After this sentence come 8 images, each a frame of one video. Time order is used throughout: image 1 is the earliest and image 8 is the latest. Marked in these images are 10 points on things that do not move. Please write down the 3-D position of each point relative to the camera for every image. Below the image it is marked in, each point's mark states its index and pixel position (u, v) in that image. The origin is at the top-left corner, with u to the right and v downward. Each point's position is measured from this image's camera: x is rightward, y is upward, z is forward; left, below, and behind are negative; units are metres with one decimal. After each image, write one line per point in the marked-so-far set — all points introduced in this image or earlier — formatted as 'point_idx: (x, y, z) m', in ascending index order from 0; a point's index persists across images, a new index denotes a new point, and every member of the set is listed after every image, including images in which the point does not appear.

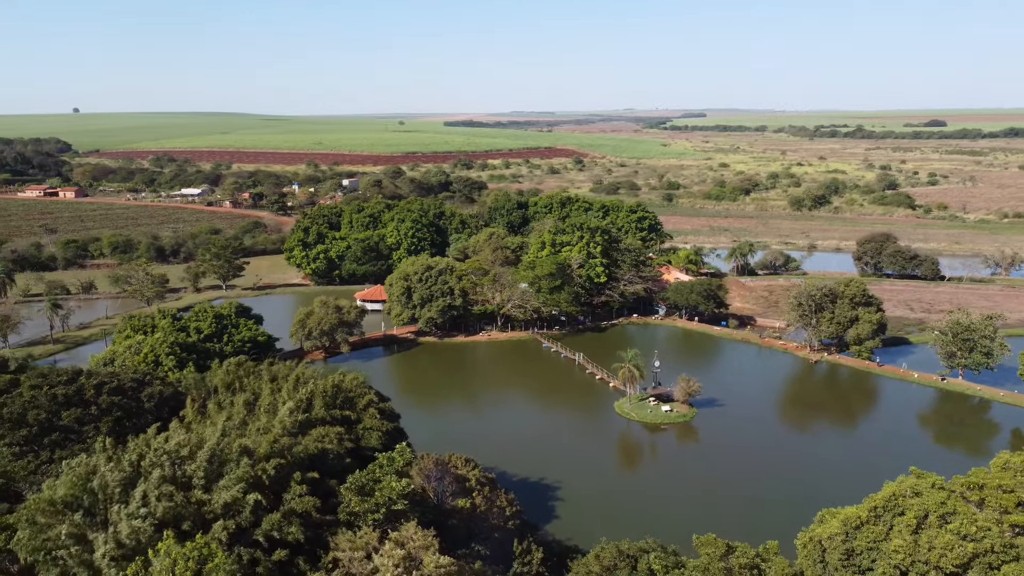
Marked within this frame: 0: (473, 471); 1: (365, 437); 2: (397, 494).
0: (-0.7, -2.6, +11.8) m
1: (-2.1, -2.3, +12.8) m
2: (-1.5, -2.6, +10.1) m
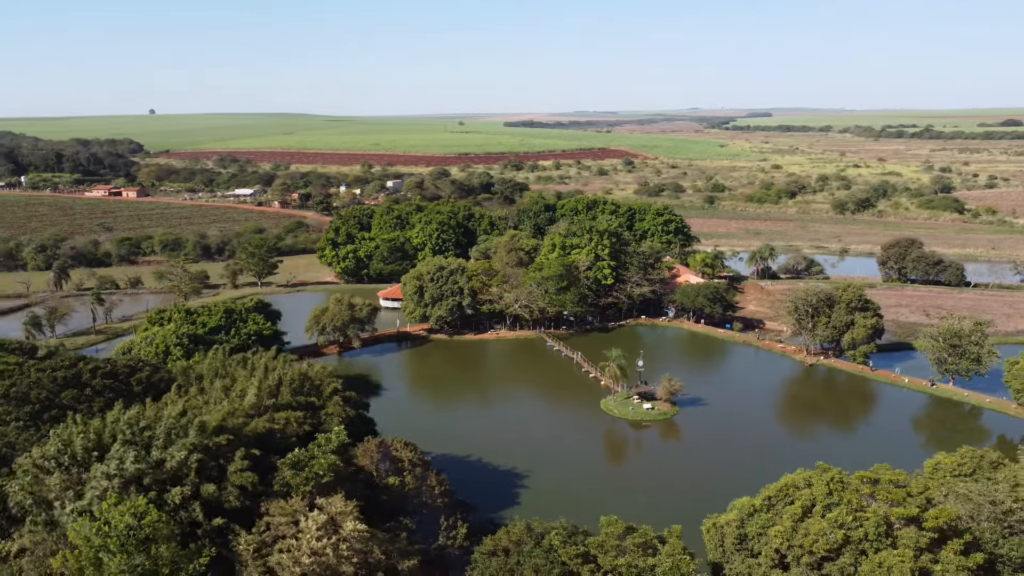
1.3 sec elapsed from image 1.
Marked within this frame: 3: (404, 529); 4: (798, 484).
0: (-1.8, -2.6, +13.1) m
1: (-3.1, -2.3, +14.2) m
2: (-2.6, -2.6, +11.5) m
3: (-1.5, -3.5, +11.9) m
4: (+4.1, -2.9, +12.1) m
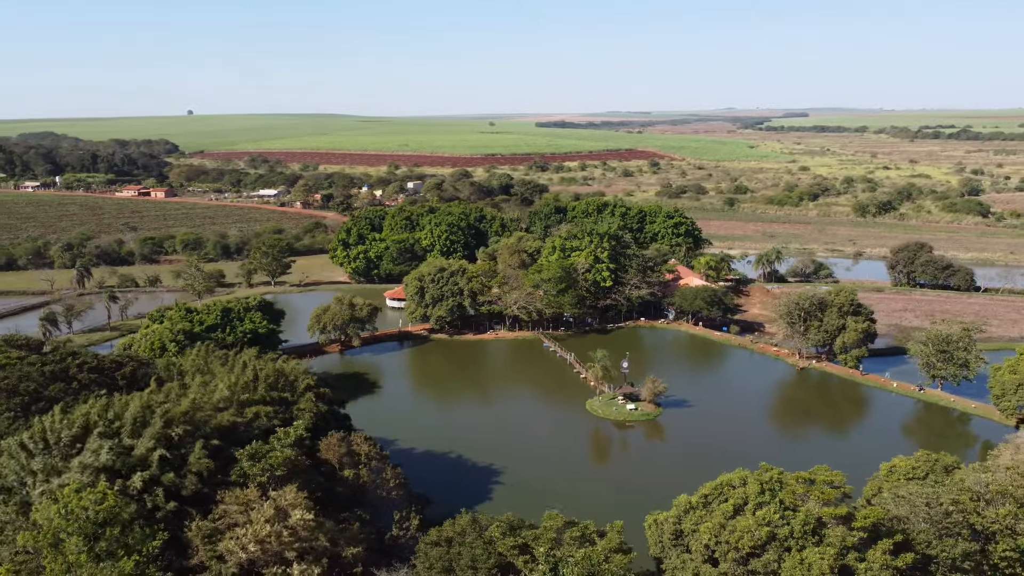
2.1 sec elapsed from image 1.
0: (-2.5, -2.7, +13.8) m
1: (-3.8, -2.3, +14.9) m
2: (-3.5, -2.6, +12.1) m
3: (-2.3, -3.5, +12.5) m
4: (+3.3, -3.0, +12.5) m
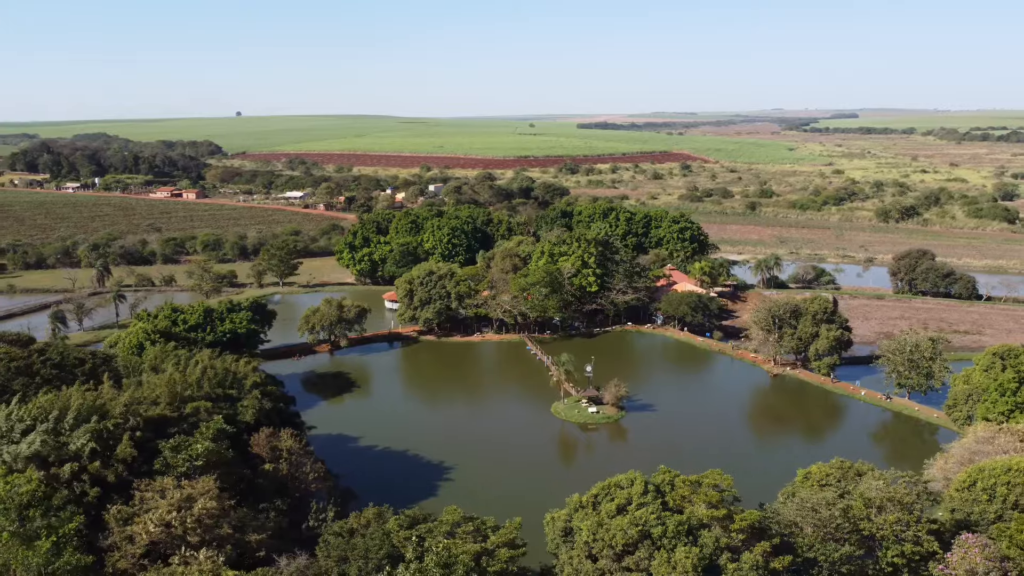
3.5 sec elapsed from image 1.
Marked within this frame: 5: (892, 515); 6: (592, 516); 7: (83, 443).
0: (-4.0, -2.7, +14.7) m
1: (-5.2, -2.4, +15.9) m
2: (-5.1, -2.7, +13.1) m
3: (-3.9, -3.6, +13.4) m
4: (+1.7, -3.1, +13.1) m
5: (+6.1, -3.7, +13.1) m
6: (+1.2, -3.5, +12.5) m
7: (-6.8, -2.4, +12.8) m
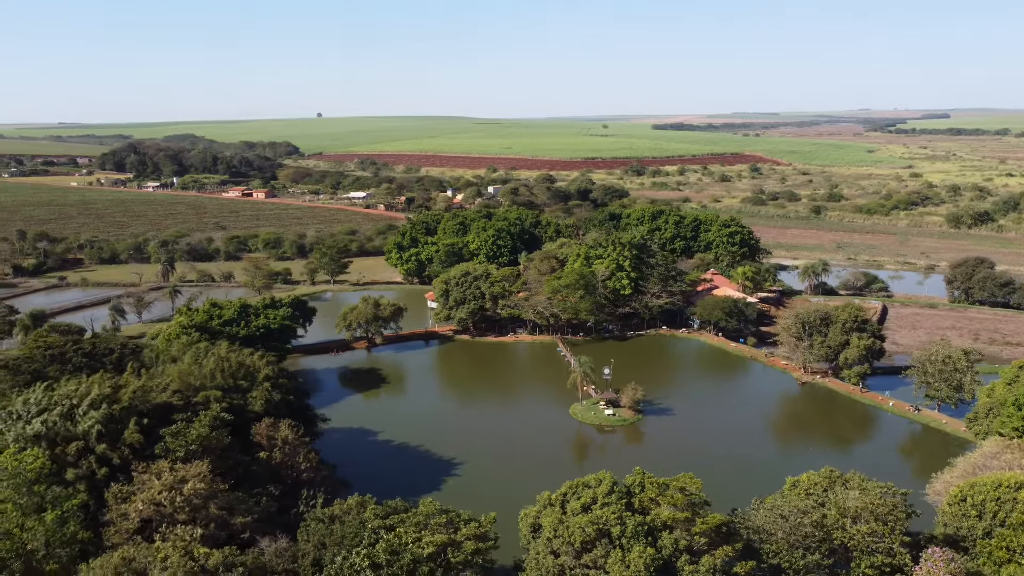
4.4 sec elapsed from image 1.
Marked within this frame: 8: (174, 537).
0: (-4.3, -2.7, +15.5) m
1: (-5.4, -2.4, +16.8) m
2: (-5.5, -2.6, +14.0) m
3: (-4.3, -3.6, +14.2) m
4: (+1.3, -3.2, +13.4) m
5: (+5.6, -3.8, +13.0) m
6: (+0.7, -3.6, +12.9) m
7: (-7.2, -2.4, +13.9) m
8: (-5.0, -3.7, +12.0) m
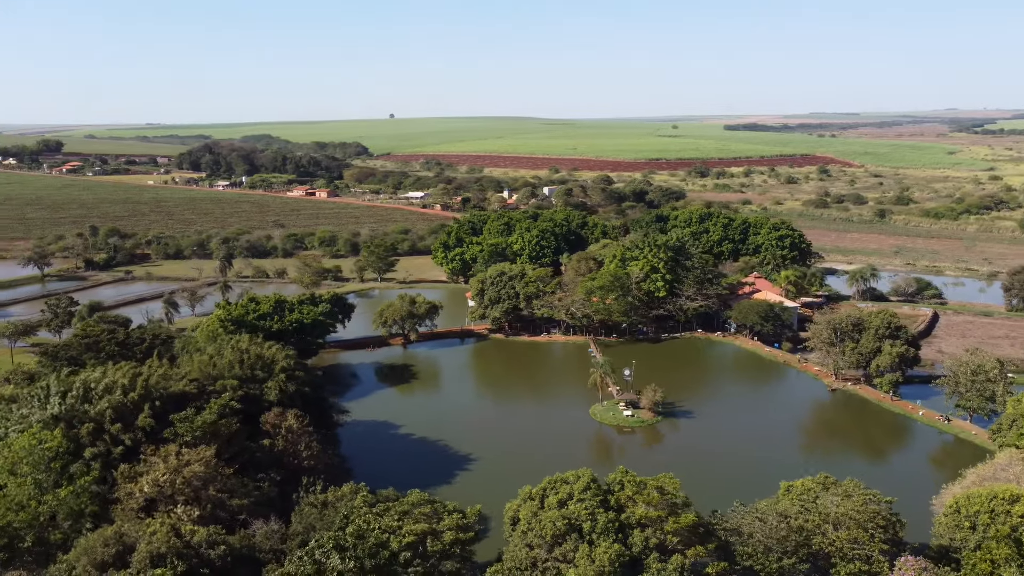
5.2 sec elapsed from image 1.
0: (-4.4, -2.6, +16.2) m
1: (-5.4, -2.3, +17.6) m
2: (-5.7, -2.5, +14.9) m
3: (-4.5, -3.5, +15.0) m
4: (+1.0, -3.2, +13.6) m
5: (+5.3, -3.9, +12.9) m
6: (+0.4, -3.6, +13.2) m
7: (-7.4, -2.2, +14.9) m
8: (-5.4, -3.6, +12.8) m
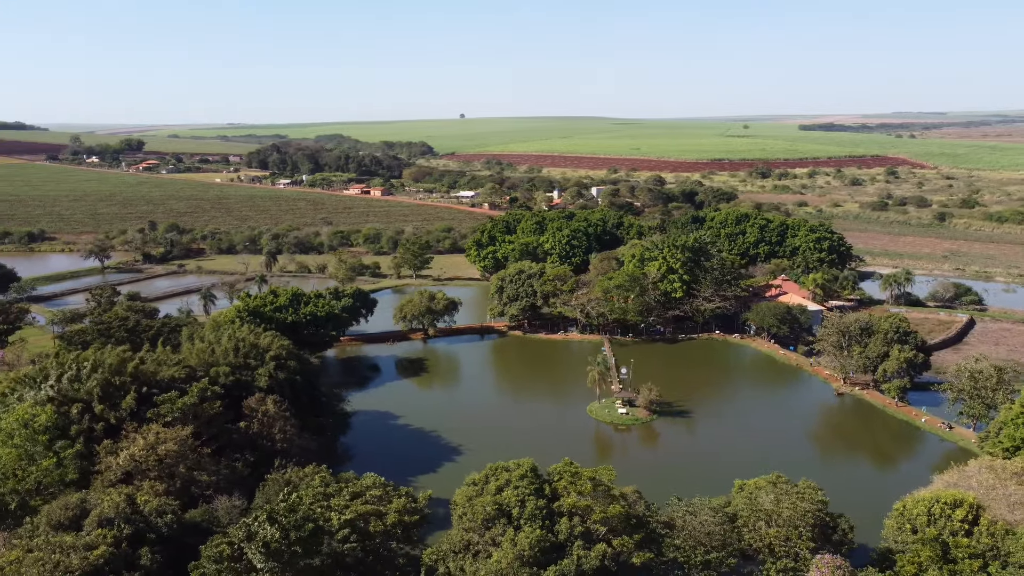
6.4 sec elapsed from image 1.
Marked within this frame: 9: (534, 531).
0: (-5.1, -2.5, +17.2) m
1: (-5.9, -2.1, +18.7) m
2: (-6.5, -2.3, +16.0) m
3: (-5.3, -3.4, +16.0) m
4: (0.0, -3.2, +14.2) m
5: (+4.2, -3.9, +13.1) m
6: (-0.6, -3.5, +13.8) m
7: (-8.2, -2.0, +16.1) m
8: (-6.4, -3.4, +13.9) m
9: (+0.4, -3.8, +12.5) m
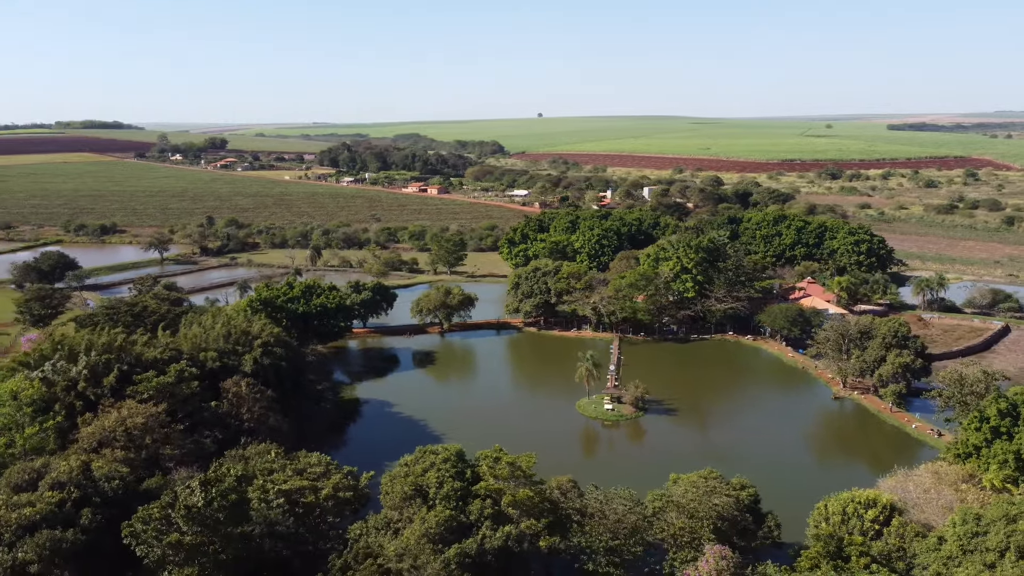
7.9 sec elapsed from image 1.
0: (-6.1, -2.2, +18.4) m
1: (-6.7, -1.8, +20.0) m
2: (-7.6, -2.1, +17.3) m
3: (-6.4, -3.1, +17.2) m
4: (-1.2, -3.0, +14.9) m
5: (+2.8, -3.8, +13.5) m
6: (-1.9, -3.4, +14.6) m
7: (-9.3, -1.7, +17.7) m
8: (-7.7, -3.2, +15.3) m
9: (-1.0, -3.7, +13.2) m
